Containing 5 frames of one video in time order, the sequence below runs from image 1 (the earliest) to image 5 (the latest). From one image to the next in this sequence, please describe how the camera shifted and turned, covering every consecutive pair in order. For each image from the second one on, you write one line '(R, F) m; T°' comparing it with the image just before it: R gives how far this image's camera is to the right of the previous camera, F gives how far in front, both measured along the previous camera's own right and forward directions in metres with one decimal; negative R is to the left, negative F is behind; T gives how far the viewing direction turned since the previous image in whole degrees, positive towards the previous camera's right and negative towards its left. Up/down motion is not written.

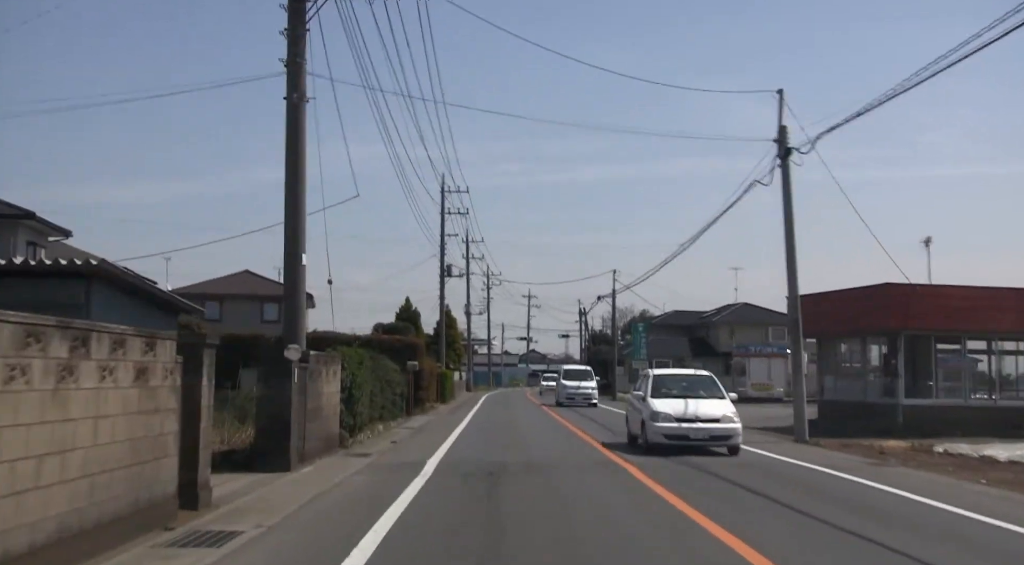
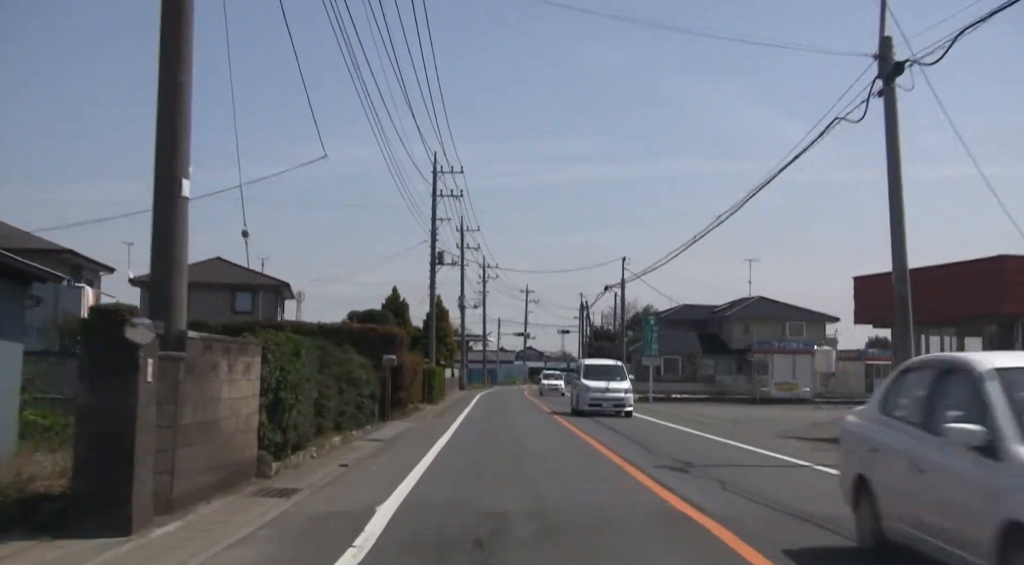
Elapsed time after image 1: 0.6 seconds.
(-0.1, +5.7) m; 0°
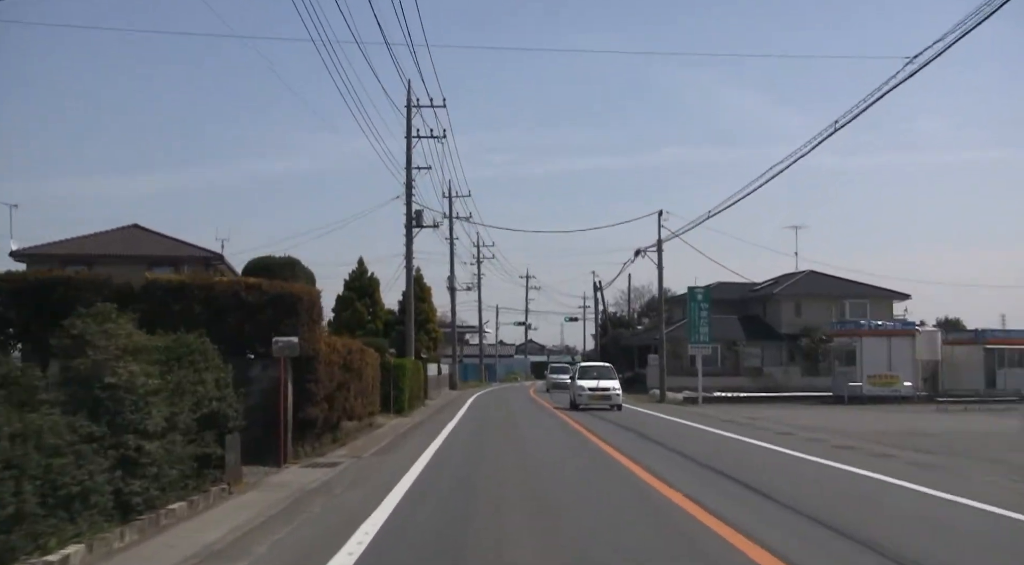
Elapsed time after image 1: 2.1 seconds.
(-0.2, +13.2) m; 0°
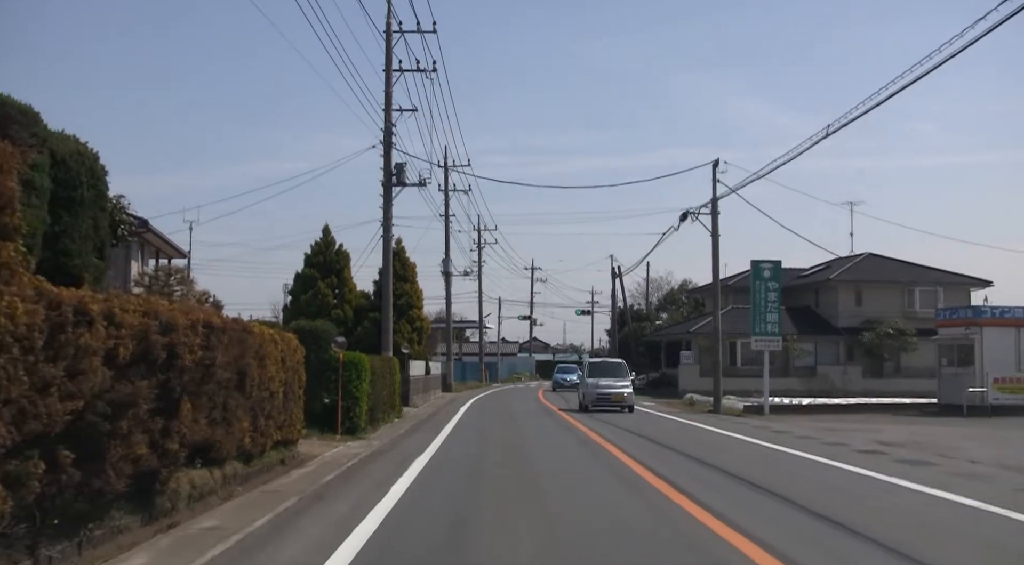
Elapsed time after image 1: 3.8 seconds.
(-0.1, +9.7) m; 0°
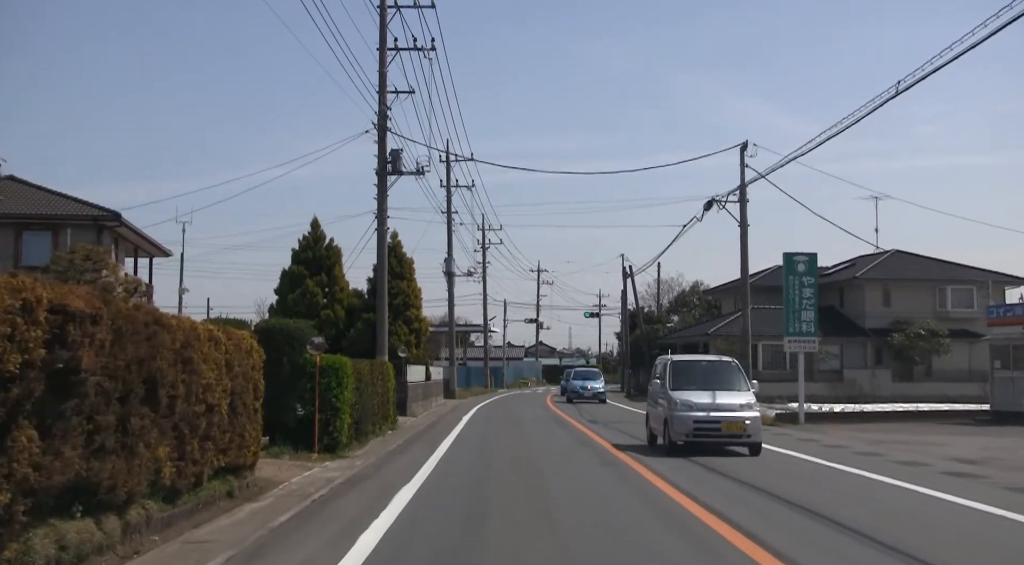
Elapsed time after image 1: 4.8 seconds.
(0.0, +3.0) m; 0°
